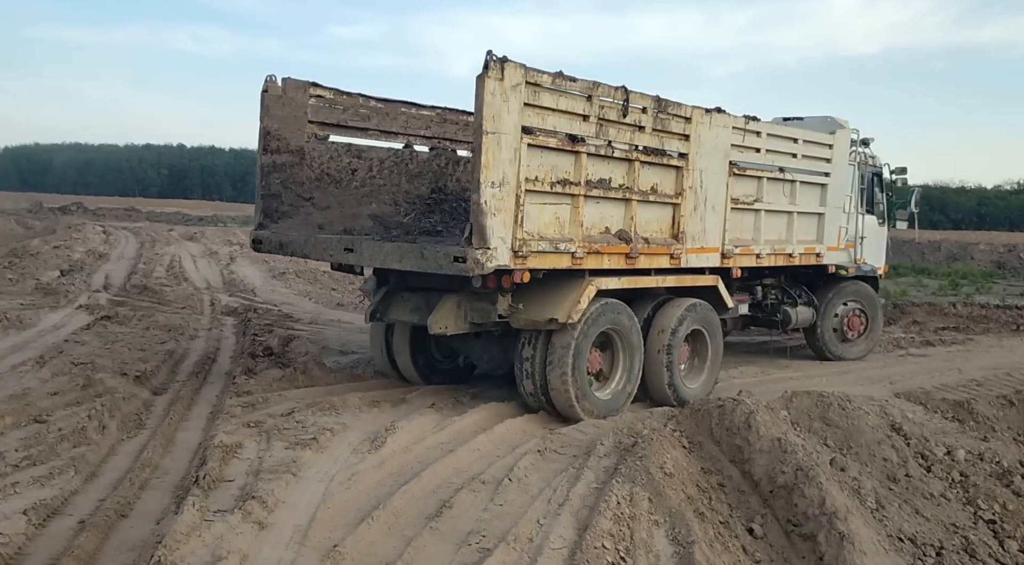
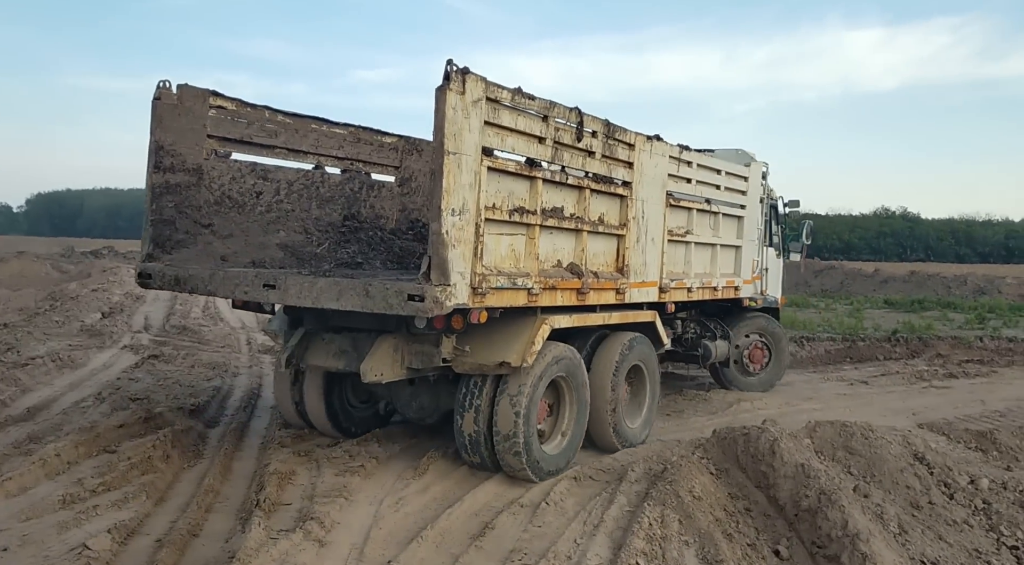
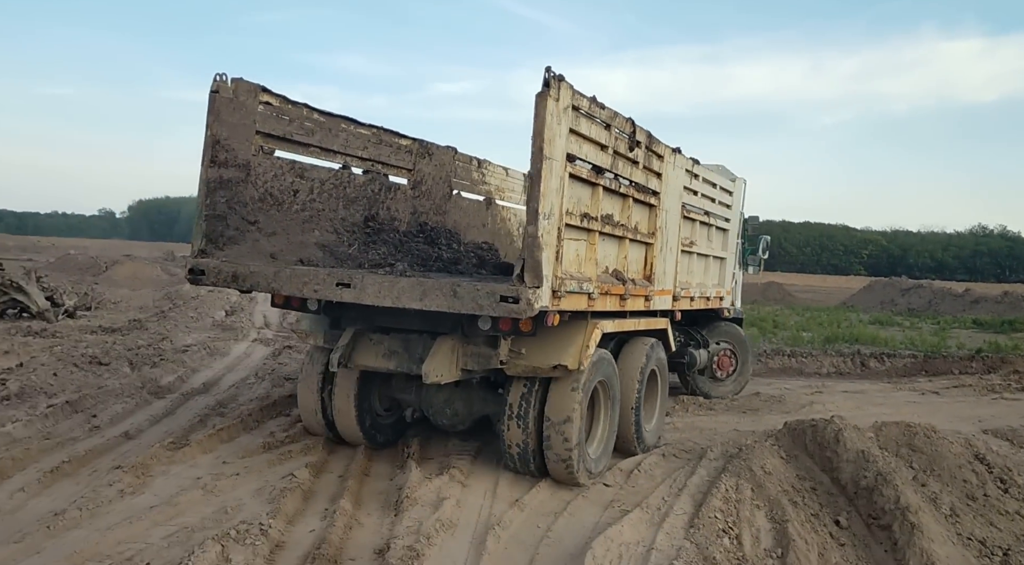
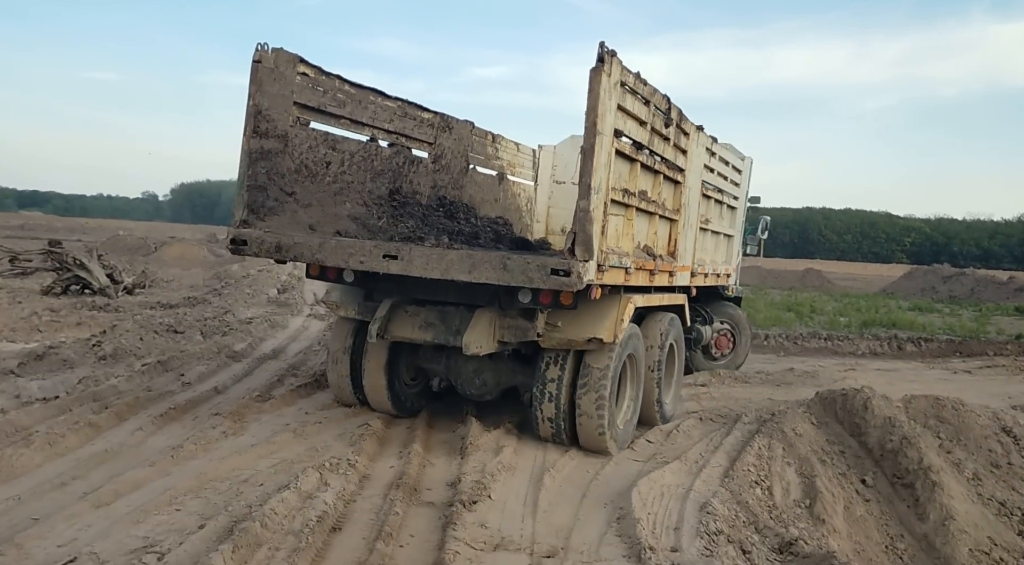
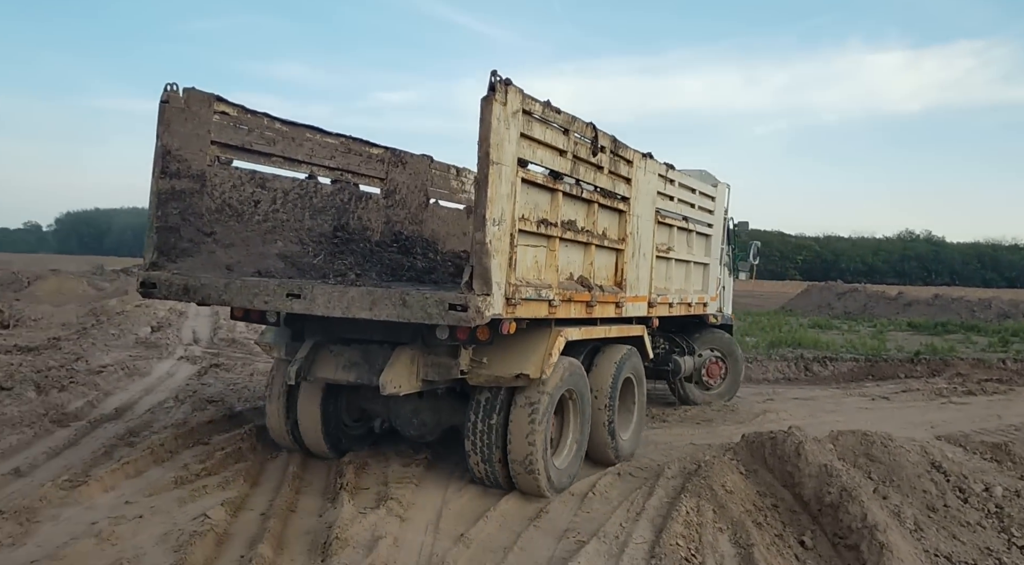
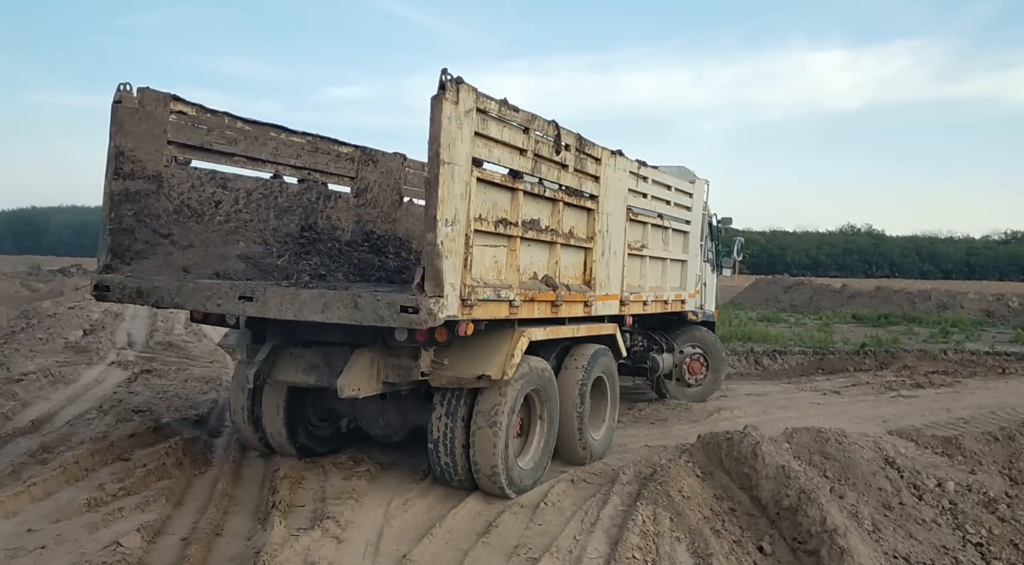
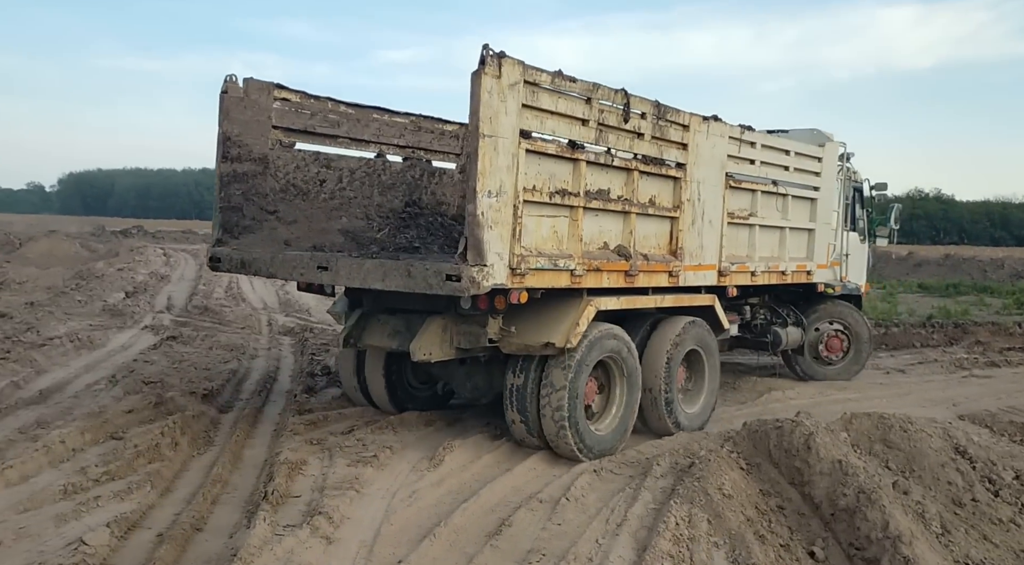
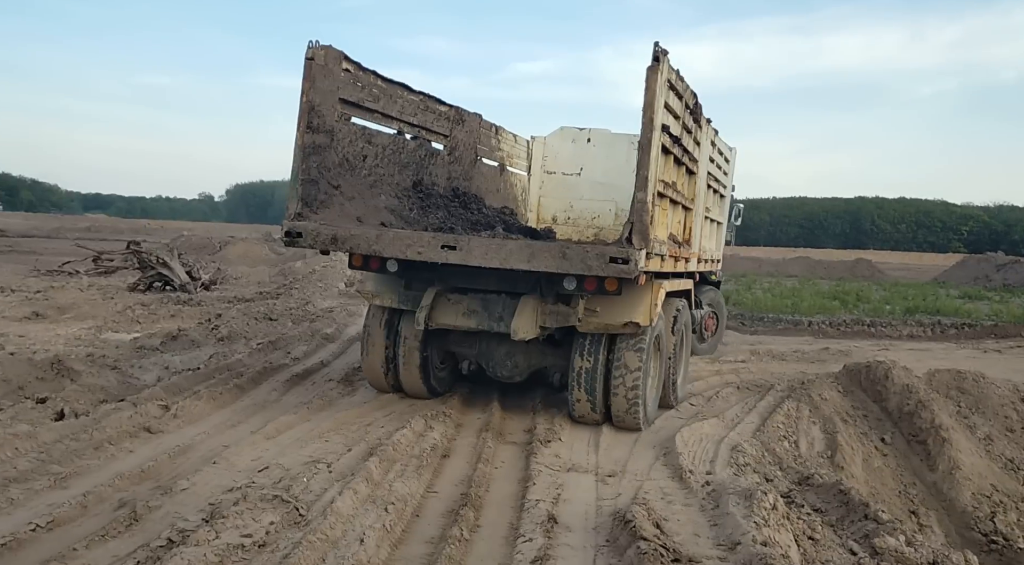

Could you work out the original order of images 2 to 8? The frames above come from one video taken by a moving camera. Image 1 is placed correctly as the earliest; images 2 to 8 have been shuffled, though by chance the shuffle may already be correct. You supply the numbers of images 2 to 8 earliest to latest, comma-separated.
7, 2, 6, 5, 3, 4, 8
